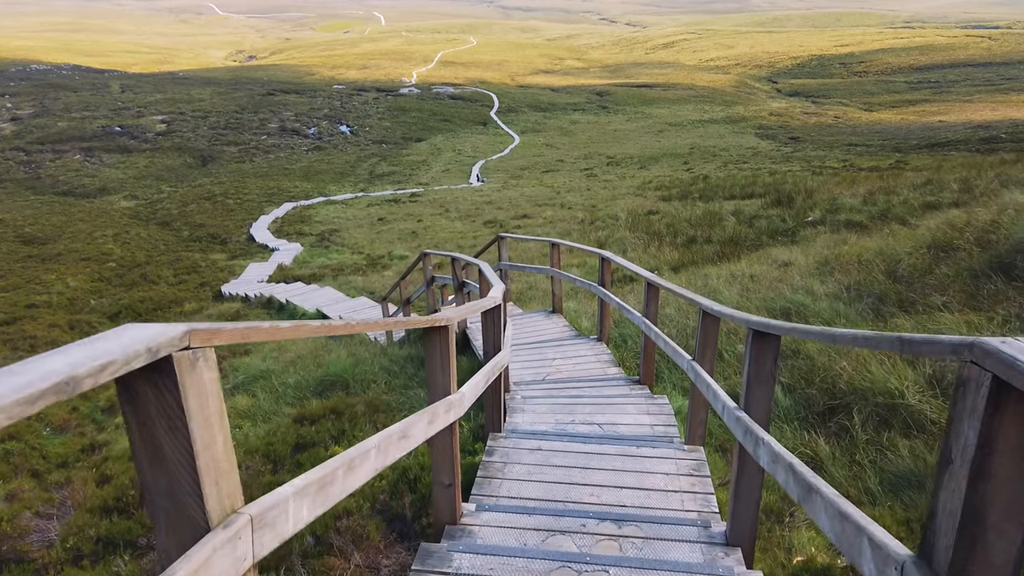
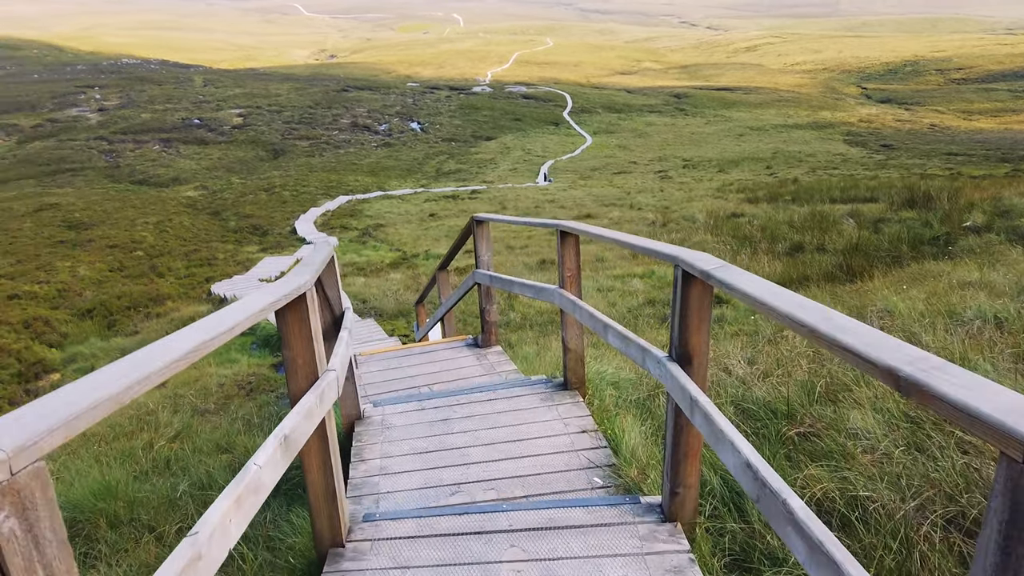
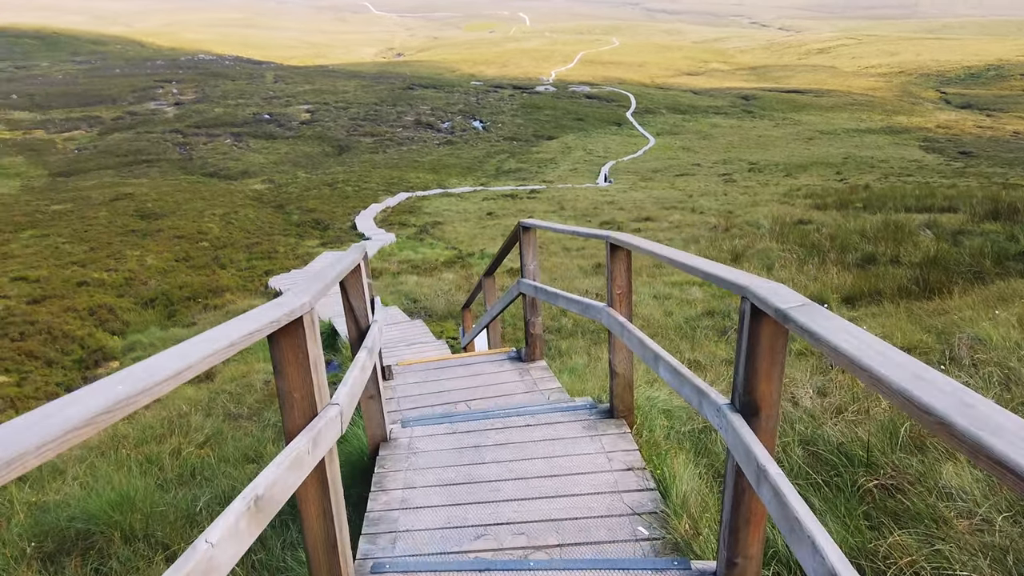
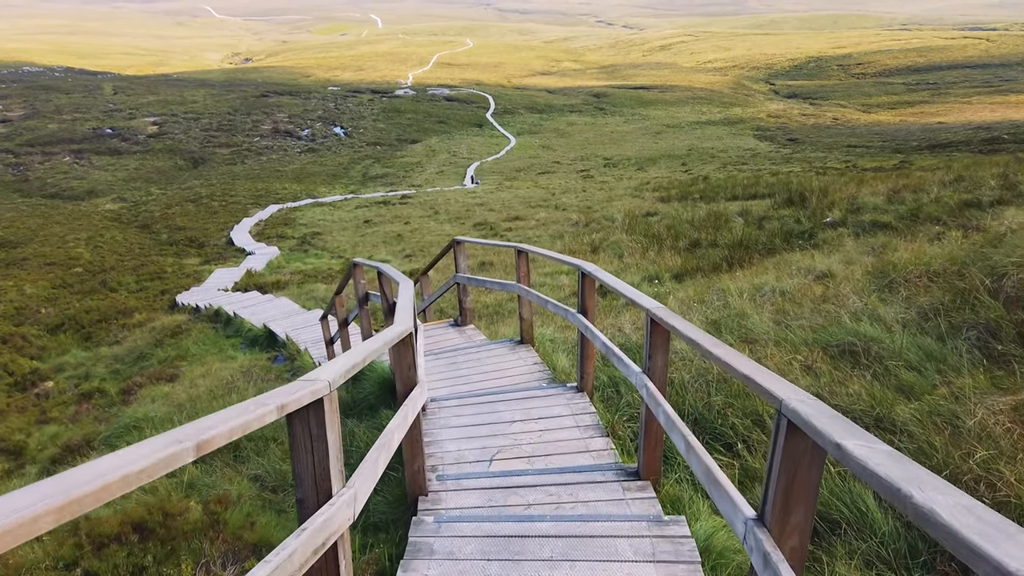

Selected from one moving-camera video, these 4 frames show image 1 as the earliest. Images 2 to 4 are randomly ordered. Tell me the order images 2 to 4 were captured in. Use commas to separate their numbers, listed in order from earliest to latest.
4, 2, 3
